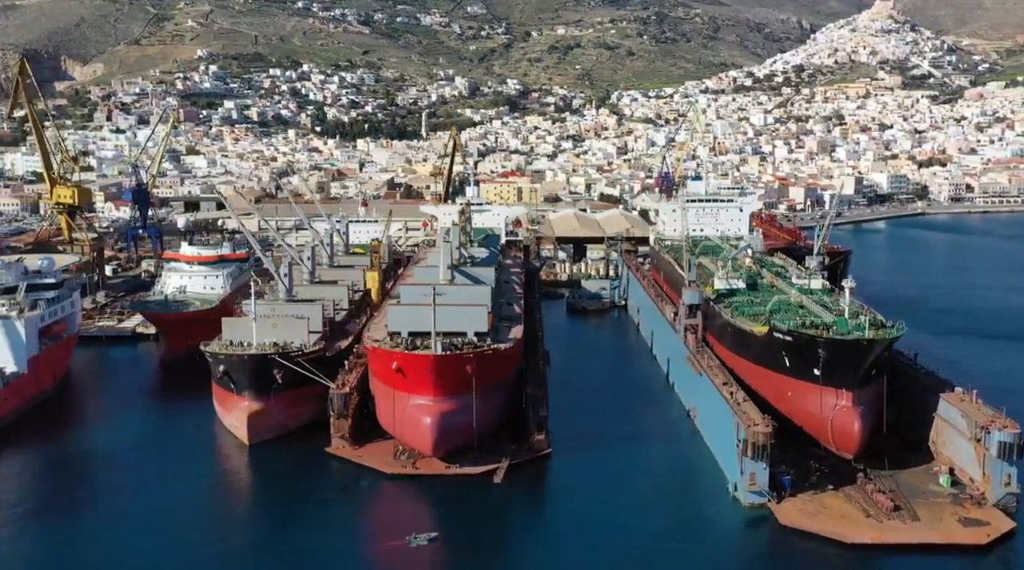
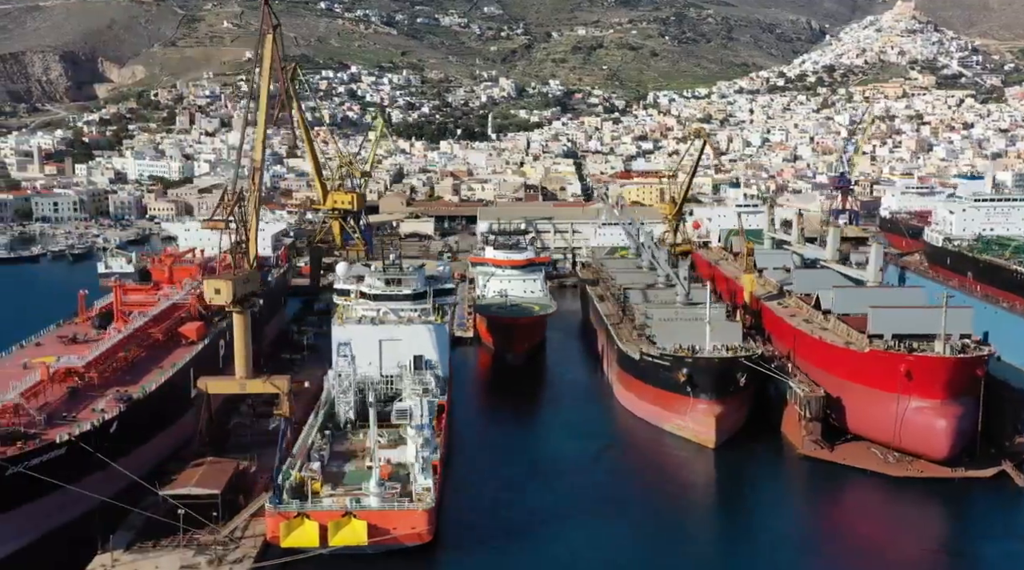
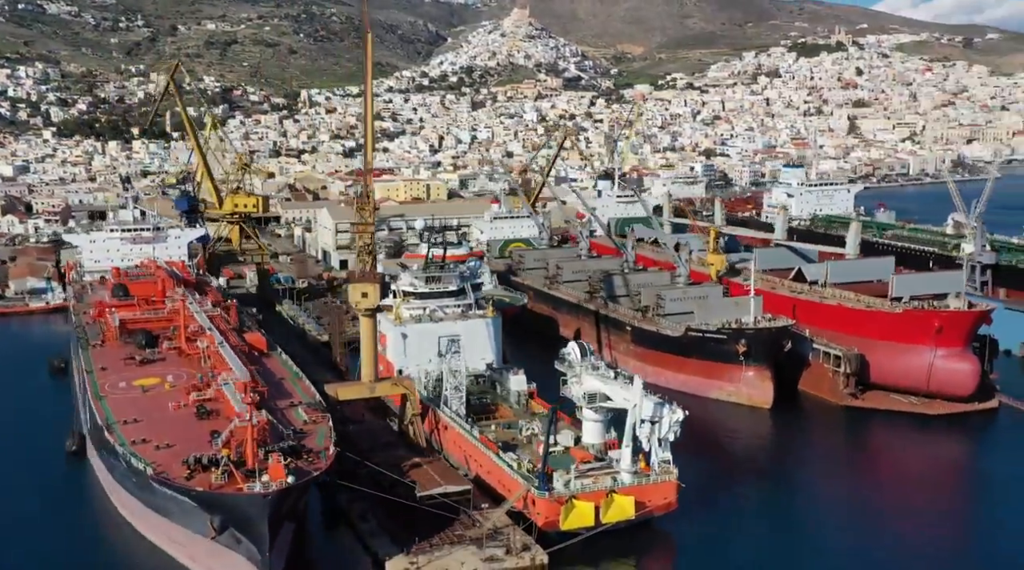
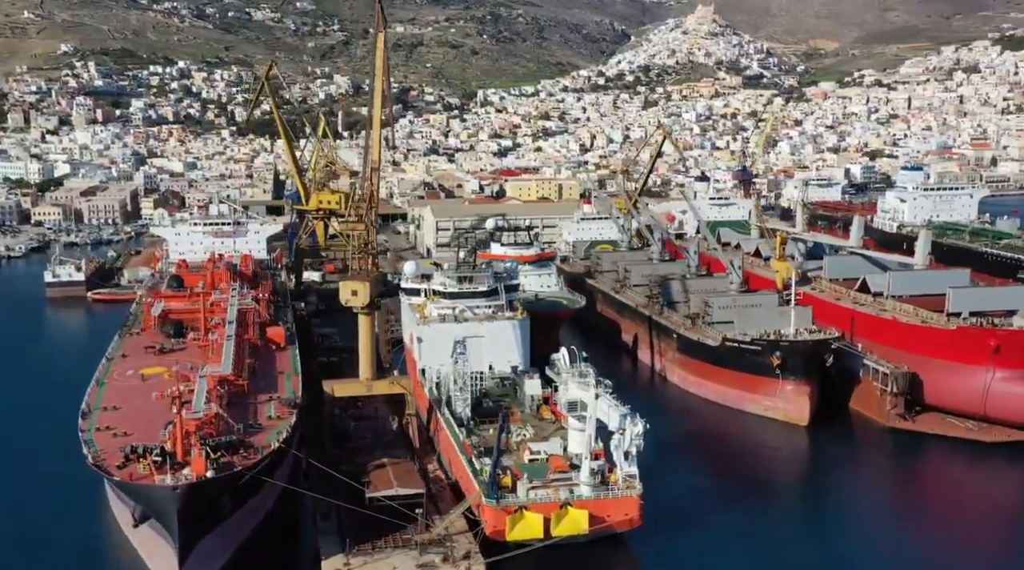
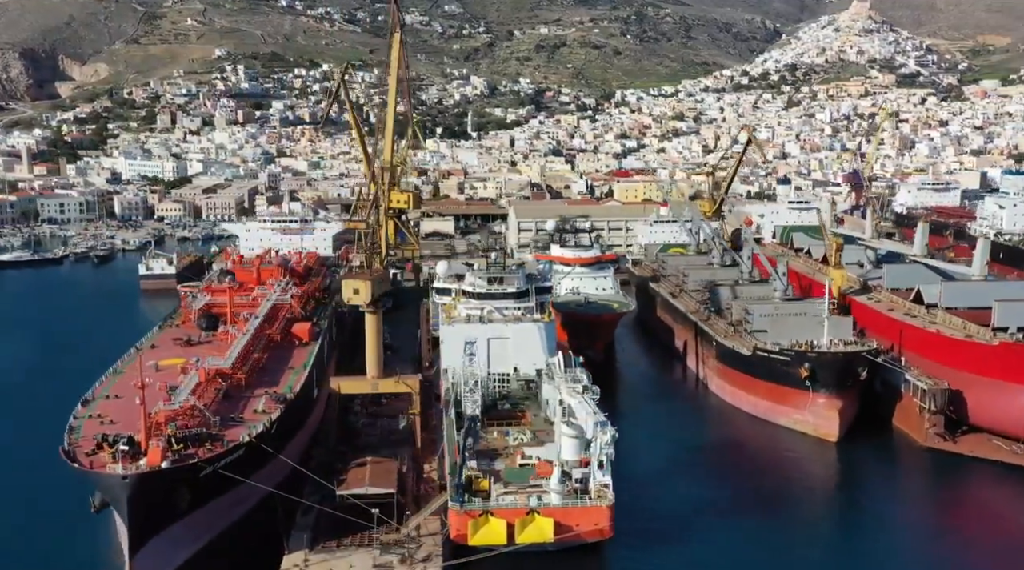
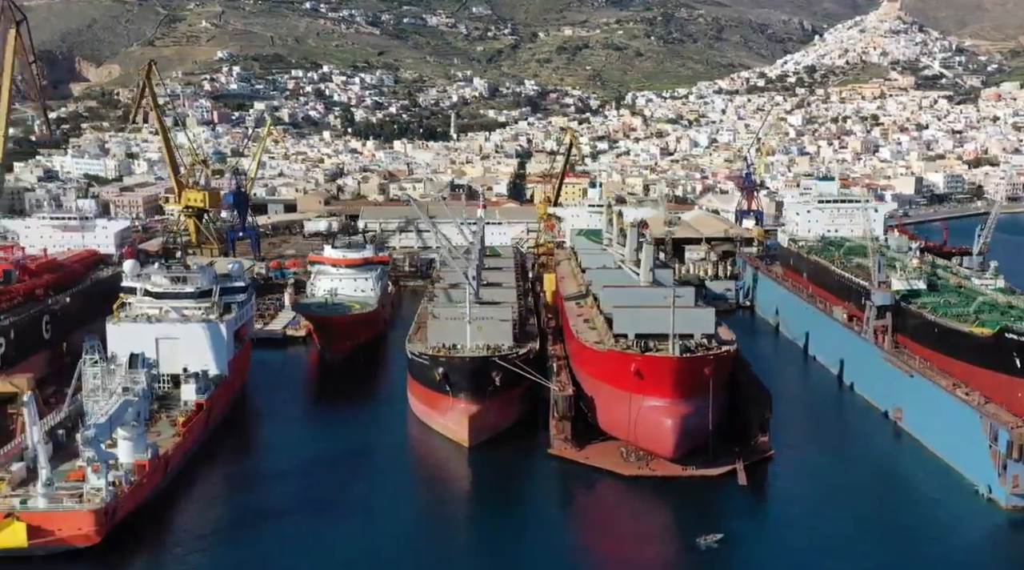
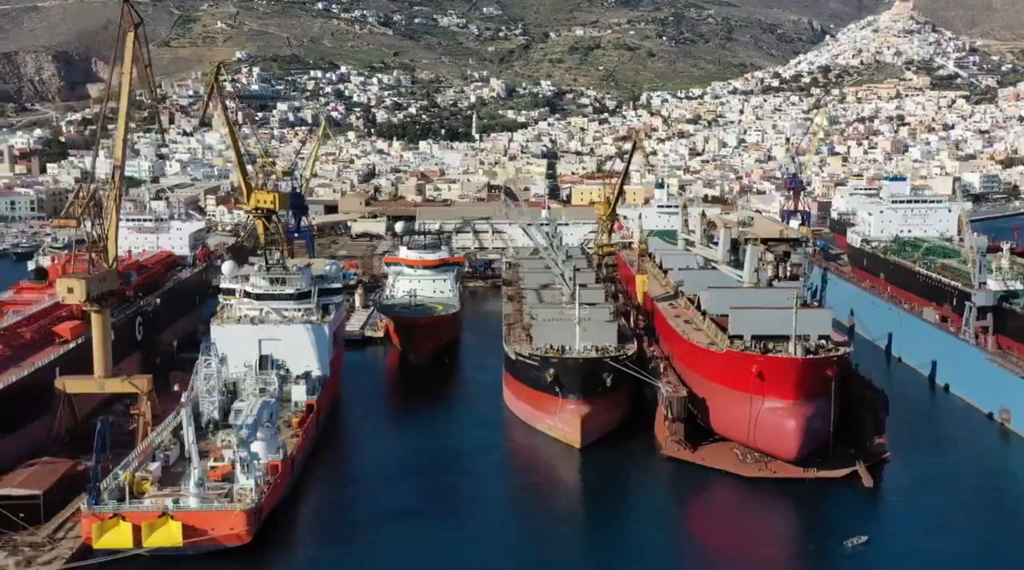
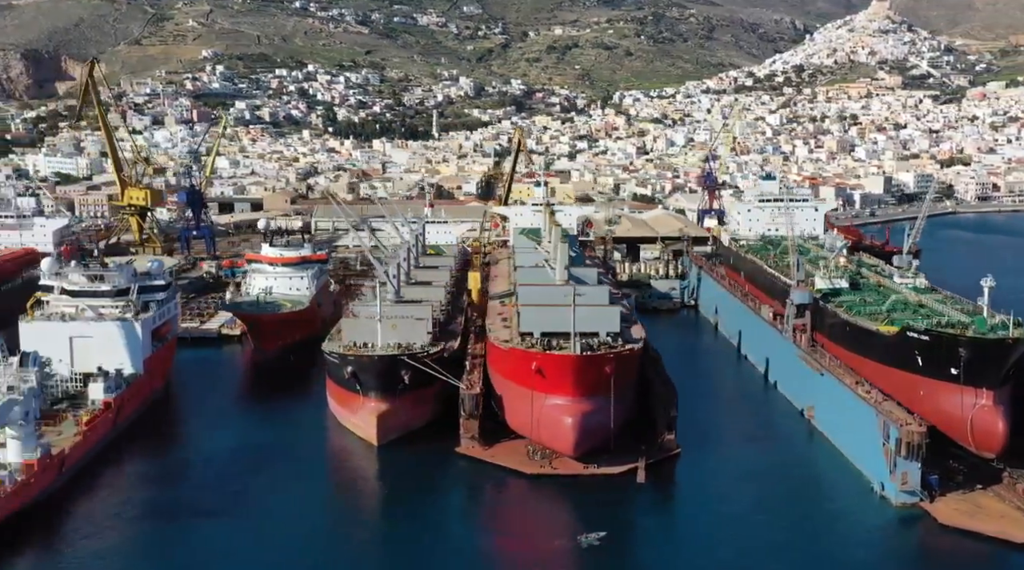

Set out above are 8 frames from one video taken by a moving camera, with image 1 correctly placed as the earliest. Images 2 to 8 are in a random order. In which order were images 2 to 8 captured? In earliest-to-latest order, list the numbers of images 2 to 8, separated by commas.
8, 6, 7, 2, 5, 4, 3
